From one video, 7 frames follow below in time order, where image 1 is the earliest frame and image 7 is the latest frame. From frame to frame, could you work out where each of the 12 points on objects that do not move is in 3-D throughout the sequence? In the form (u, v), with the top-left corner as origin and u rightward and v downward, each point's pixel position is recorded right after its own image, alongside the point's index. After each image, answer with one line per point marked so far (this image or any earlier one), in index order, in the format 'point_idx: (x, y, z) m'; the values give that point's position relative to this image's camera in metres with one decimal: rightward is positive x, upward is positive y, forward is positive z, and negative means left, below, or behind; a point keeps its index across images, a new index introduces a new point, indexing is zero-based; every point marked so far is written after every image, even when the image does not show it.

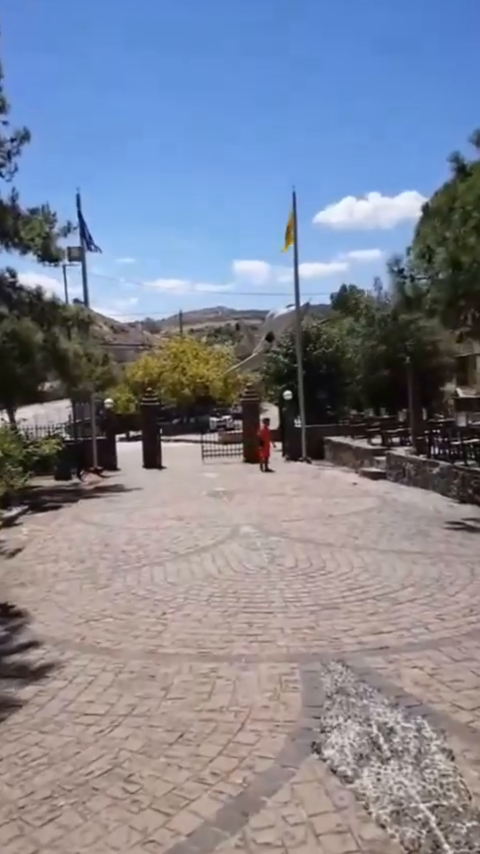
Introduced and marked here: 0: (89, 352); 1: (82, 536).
0: (-4.1, +2.1, +19.0) m
1: (-2.6, -1.8, +11.4) m
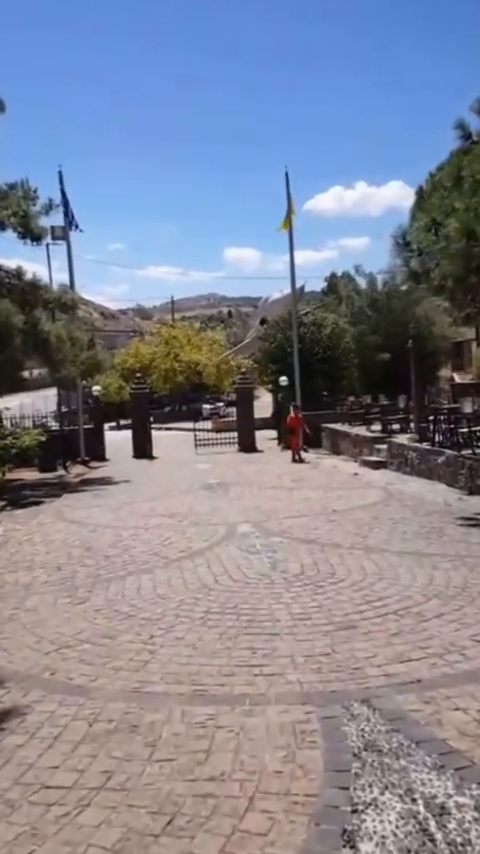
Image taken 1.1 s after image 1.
0: (-4.3, +2.3, +17.9) m
1: (-2.6, -1.7, +10.4) m
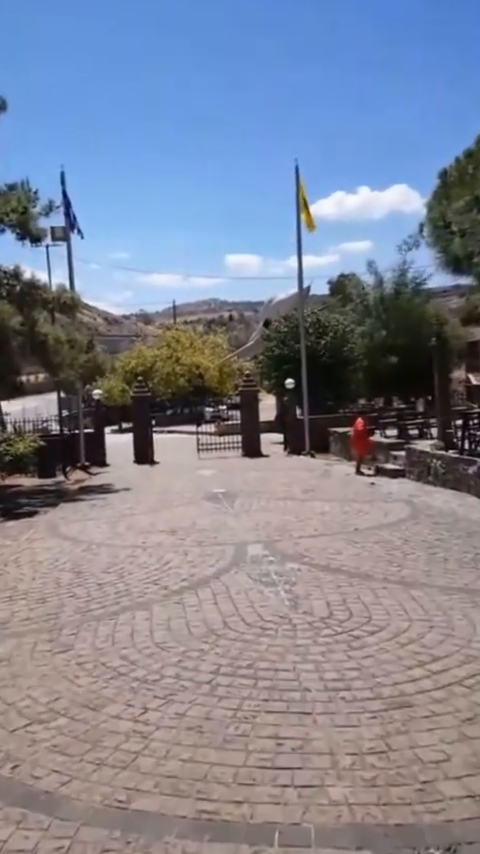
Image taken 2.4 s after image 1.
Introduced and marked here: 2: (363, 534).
0: (-4.1, +2.3, +16.6) m
1: (-2.5, -1.7, +9.1) m
2: (+1.7, -1.5, +9.5) m
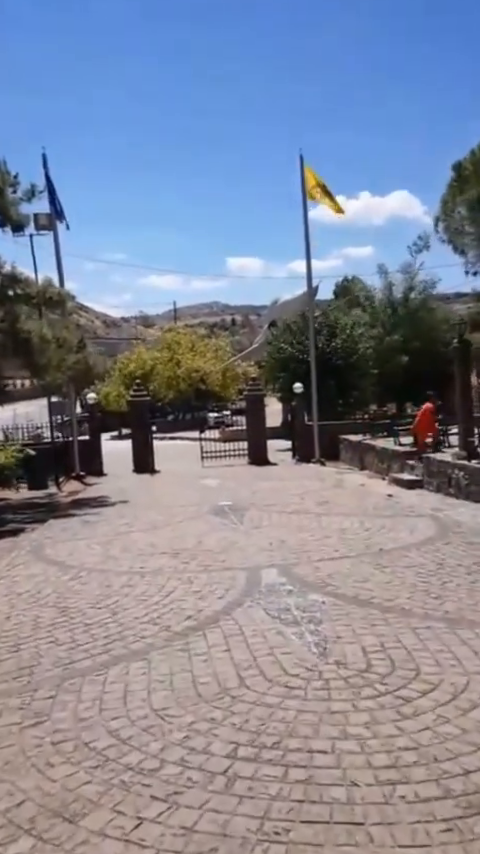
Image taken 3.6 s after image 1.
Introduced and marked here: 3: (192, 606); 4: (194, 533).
0: (-4.0, +2.0, +15.6) m
1: (-2.4, -1.9, +8.0) m
2: (+1.8, -1.5, +8.3) m
3: (-0.5, -1.8, +6.8) m
4: (-0.7, -1.7, +11.1) m
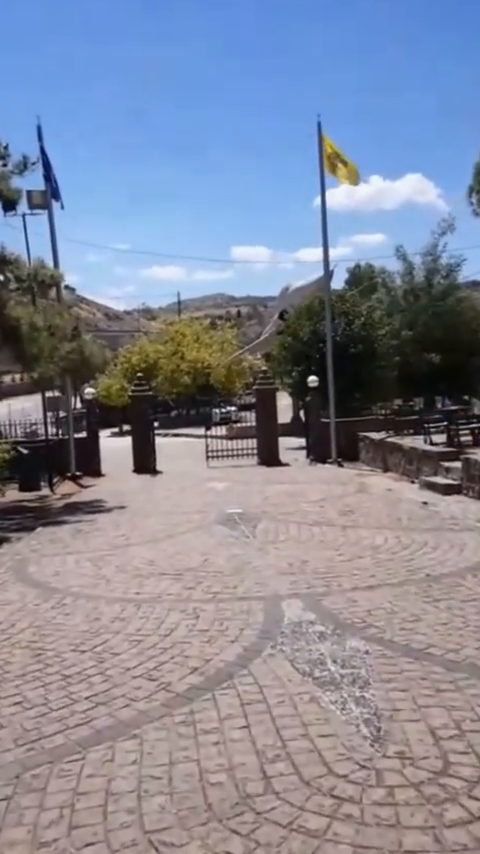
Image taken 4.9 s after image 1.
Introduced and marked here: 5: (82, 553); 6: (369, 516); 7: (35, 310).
0: (-3.7, +2.1, +14.2) m
1: (-2.2, -1.8, +6.6) m
2: (+2.0, -1.6, +6.9) m
3: (-0.3, -1.8, +5.4) m
4: (-0.6, -1.7, +9.7) m
5: (-2.2, -1.8, +9.9) m
6: (+2.1, -1.5, +11.4) m
7: (-4.0, +2.3, +13.7) m
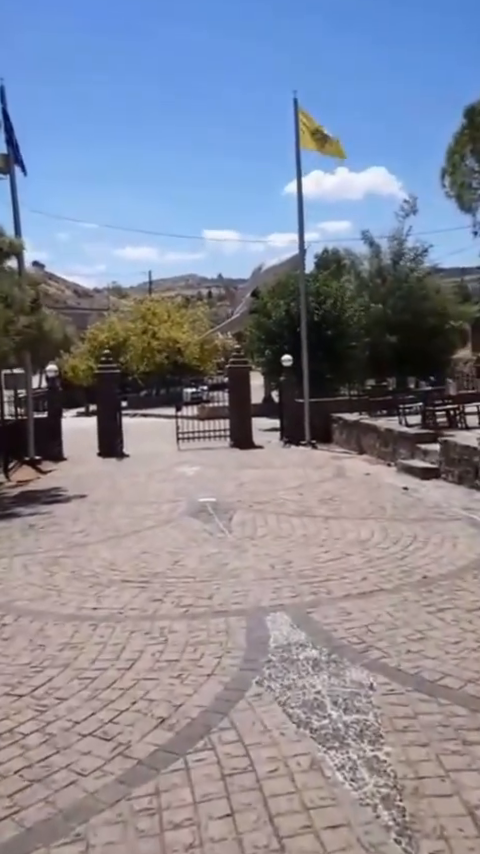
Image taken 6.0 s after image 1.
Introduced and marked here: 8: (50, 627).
0: (-4.3, +2.4, +12.9) m
1: (-2.4, -1.8, +5.5) m
2: (+1.8, -1.4, +6.0) m
3: (-0.5, -1.7, +4.3) m
4: (-0.9, -1.5, +8.6) m
5: (-2.5, -1.6, +8.7) m
6: (+1.7, -1.2, +10.4) m
7: (-4.5, +2.6, +12.3) m
8: (-1.6, -1.7, +6.1) m
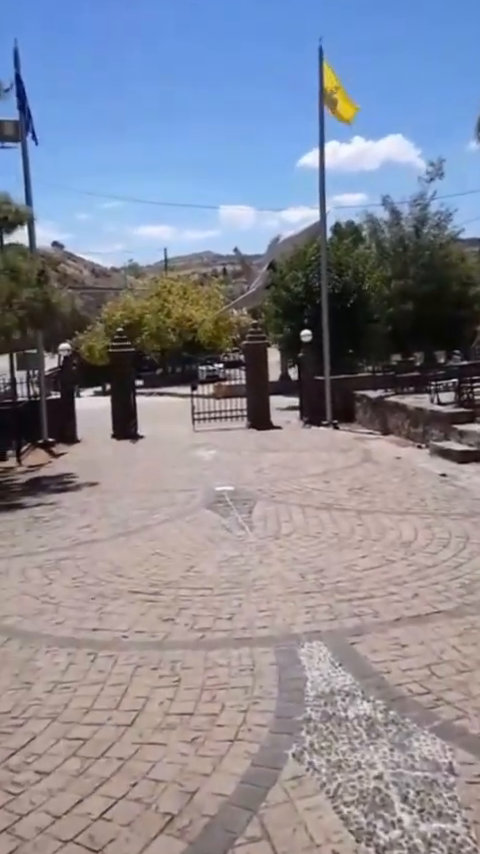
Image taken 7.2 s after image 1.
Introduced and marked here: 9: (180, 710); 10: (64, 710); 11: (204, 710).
0: (-4.0, +2.7, +11.7) m
1: (-2.2, -1.7, +4.5) m
2: (+1.9, -1.3, +4.8) m
3: (-0.3, -1.7, +3.3) m
4: (-0.6, -1.3, +7.5) m
5: (-2.3, -1.4, +7.7) m
6: (+2.0, -0.9, +9.3) m
7: (-4.2, +2.8, +11.2) m
8: (-1.5, -1.6, +5.1) m
9: (-0.3, -1.6, +4.0) m
10: (-1.1, -1.6, +4.2) m
11: (-0.2, -1.6, +4.0) m
